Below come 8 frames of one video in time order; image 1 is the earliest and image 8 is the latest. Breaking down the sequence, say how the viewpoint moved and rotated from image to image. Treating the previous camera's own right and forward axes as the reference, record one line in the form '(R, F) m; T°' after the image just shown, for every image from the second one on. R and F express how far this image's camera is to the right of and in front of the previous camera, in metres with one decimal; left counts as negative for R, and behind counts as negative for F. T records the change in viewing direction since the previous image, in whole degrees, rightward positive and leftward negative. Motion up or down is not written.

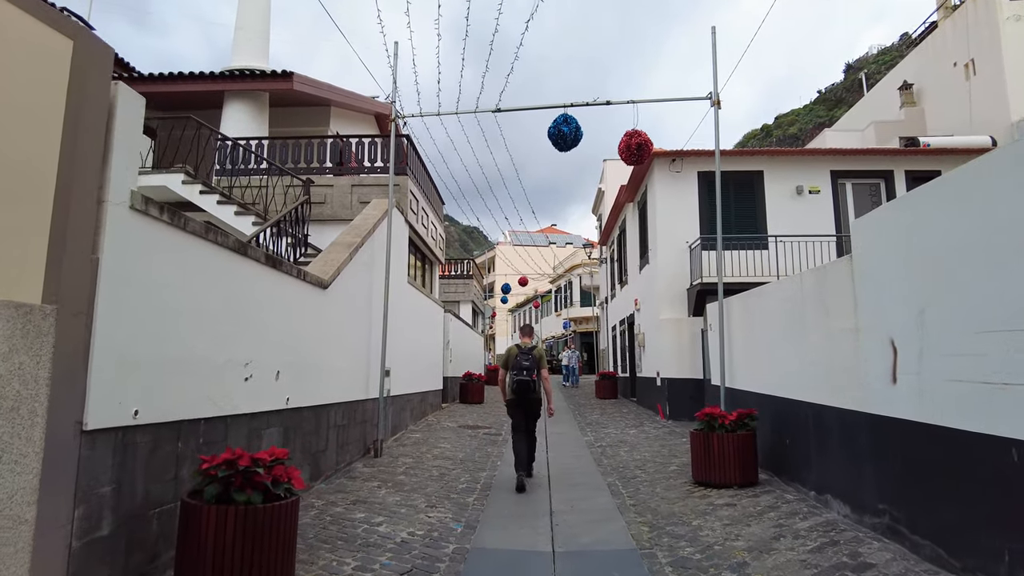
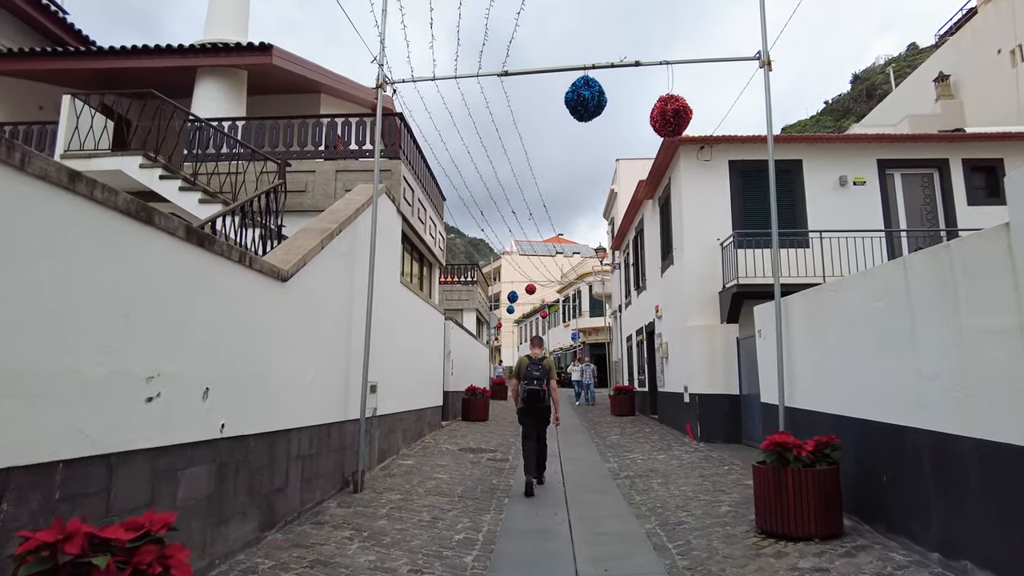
(0.0, +1.5) m; -1°
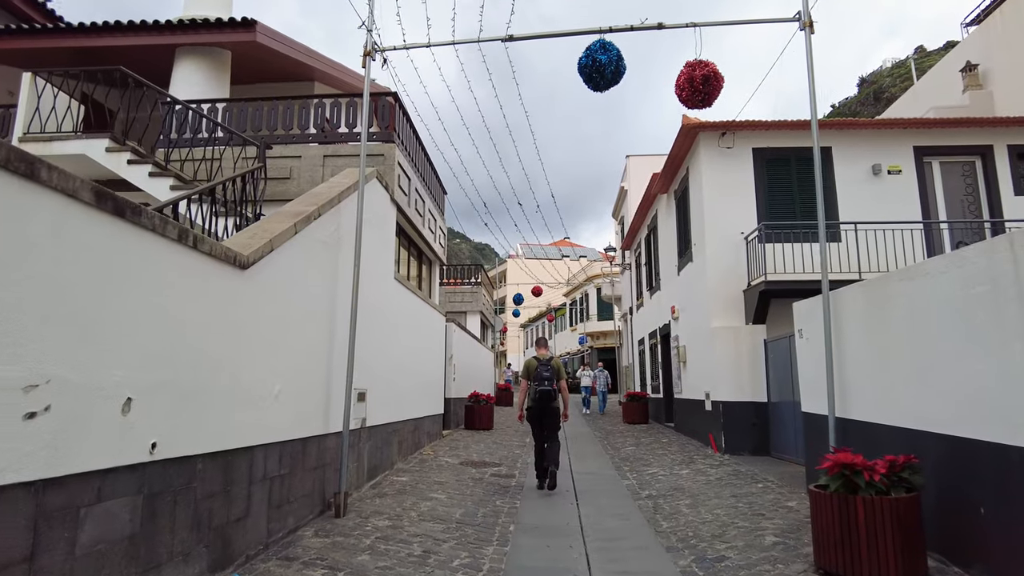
(0.0, +0.9) m; 0°
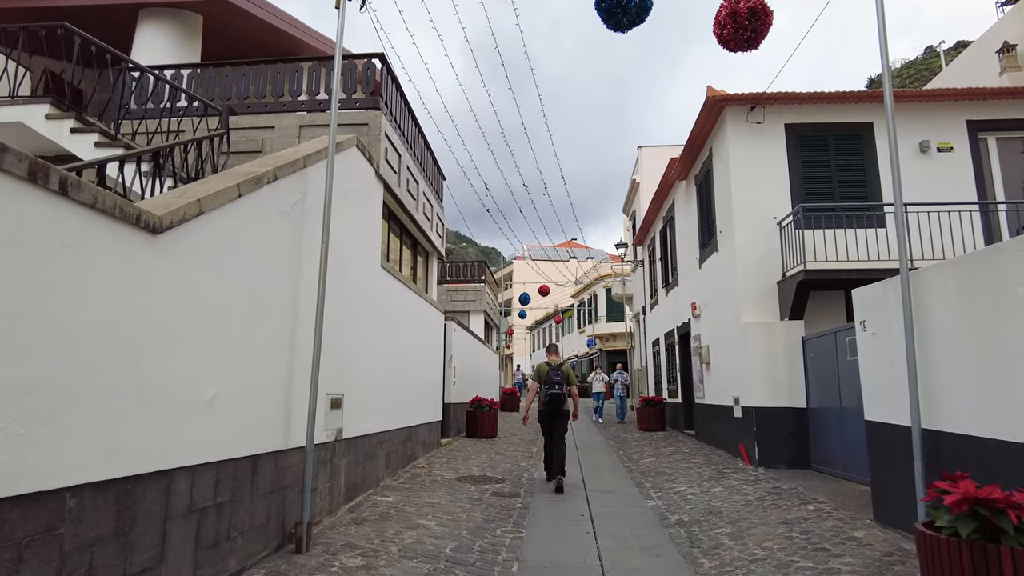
(0.0, +1.2) m; -1°
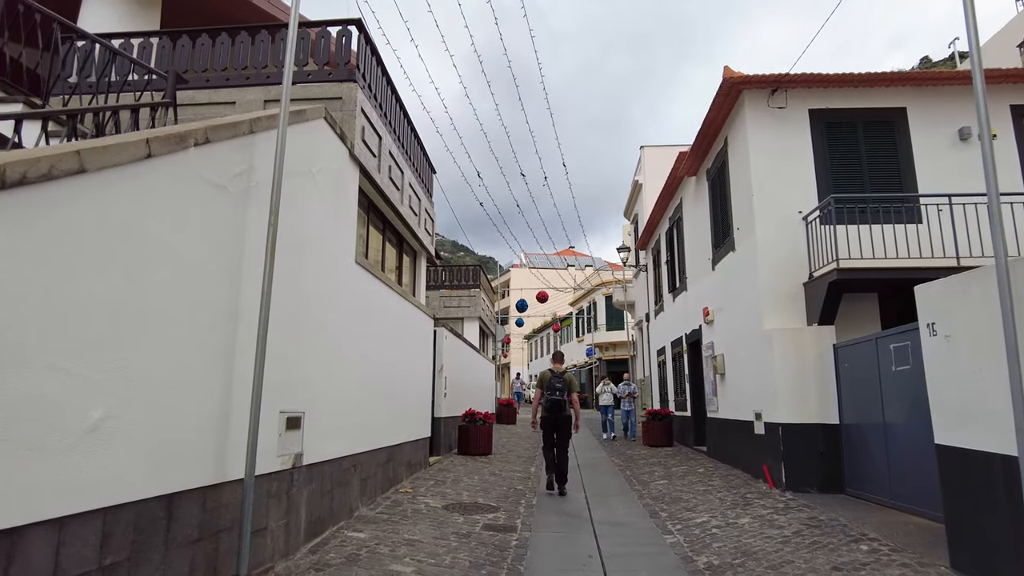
(0.0, +1.0) m; 0°
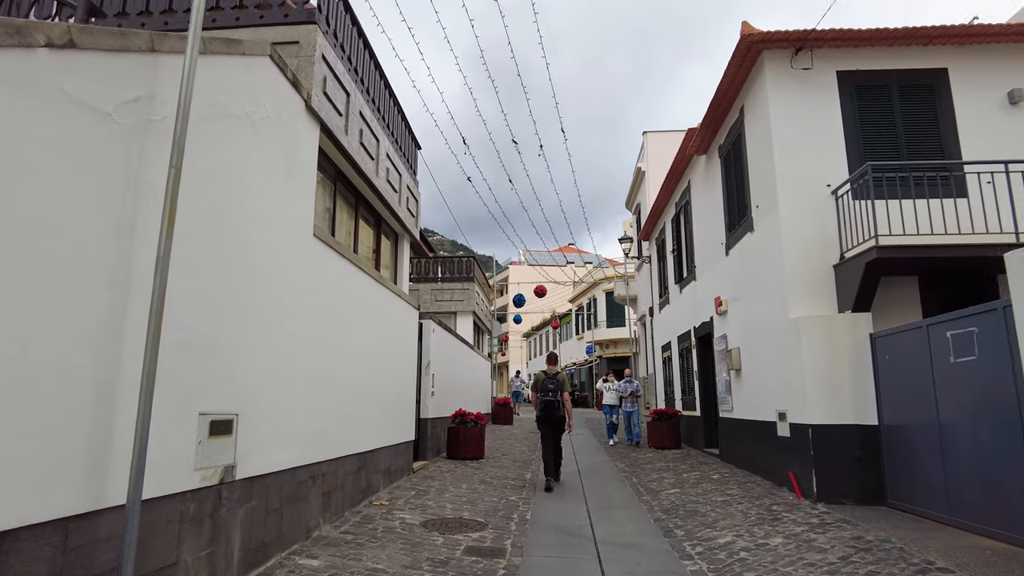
(+0.1, +1.0) m; 0°
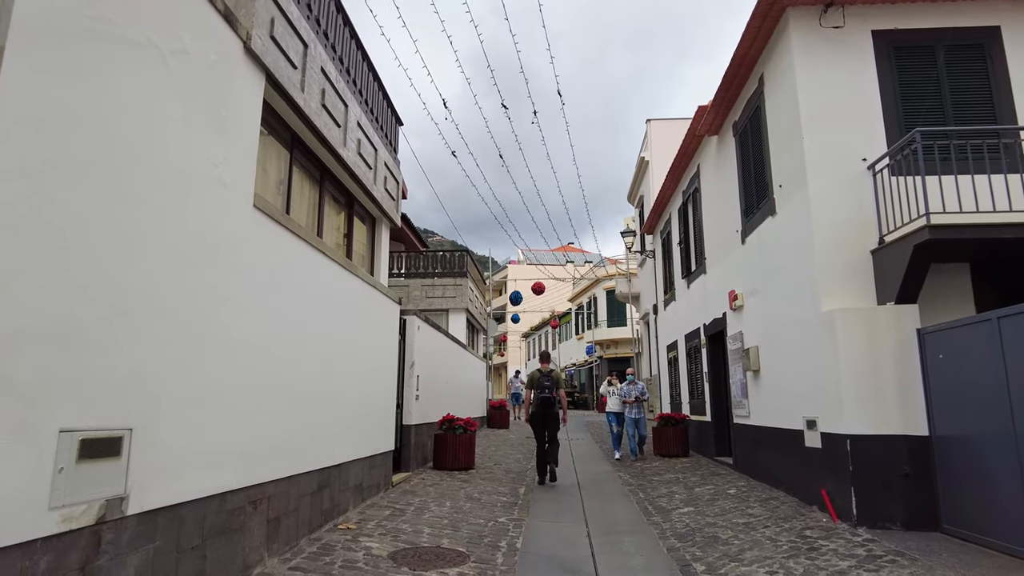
(+0.1, +1.0) m; 0°
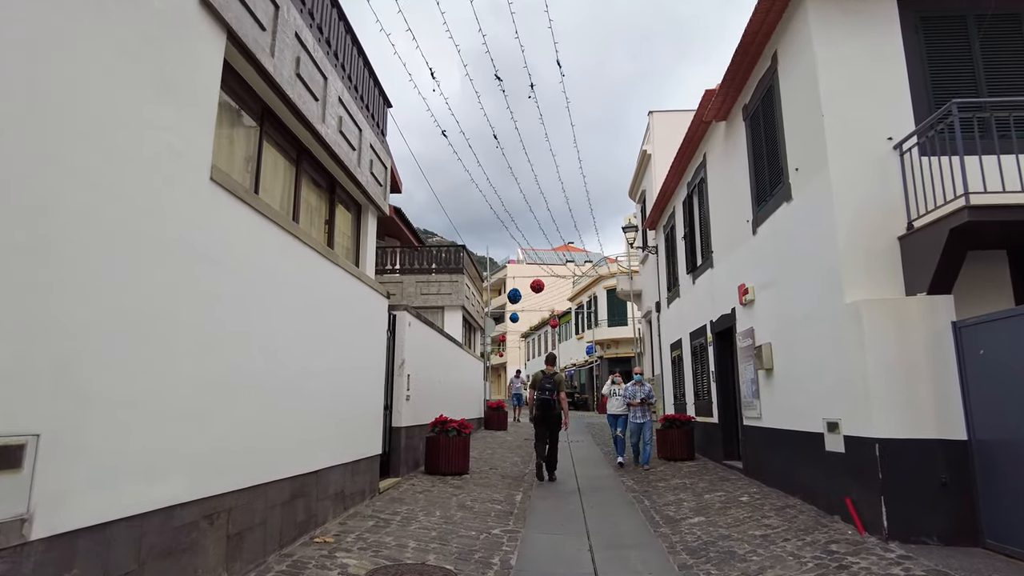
(0.0, +0.6) m; 0°
